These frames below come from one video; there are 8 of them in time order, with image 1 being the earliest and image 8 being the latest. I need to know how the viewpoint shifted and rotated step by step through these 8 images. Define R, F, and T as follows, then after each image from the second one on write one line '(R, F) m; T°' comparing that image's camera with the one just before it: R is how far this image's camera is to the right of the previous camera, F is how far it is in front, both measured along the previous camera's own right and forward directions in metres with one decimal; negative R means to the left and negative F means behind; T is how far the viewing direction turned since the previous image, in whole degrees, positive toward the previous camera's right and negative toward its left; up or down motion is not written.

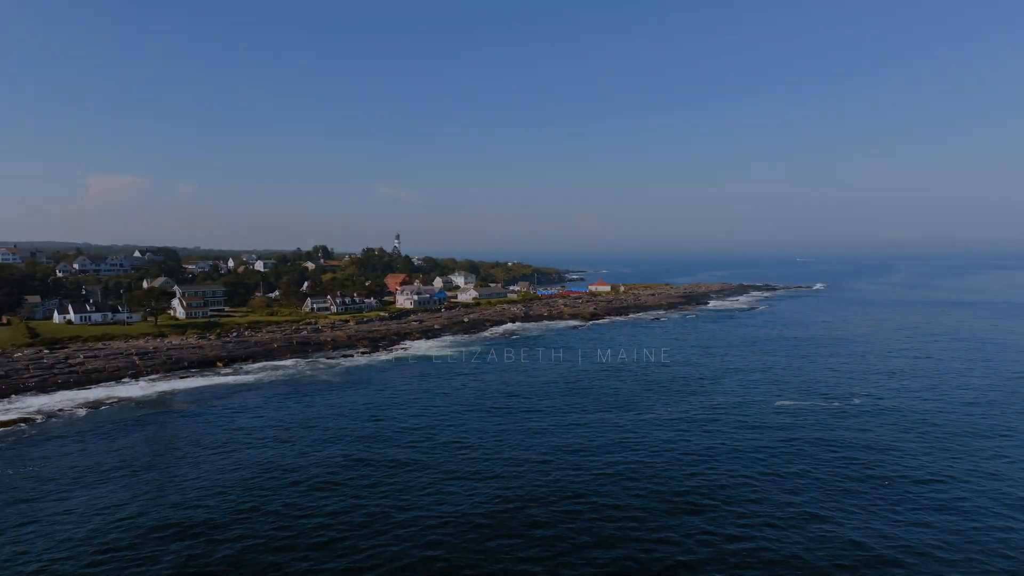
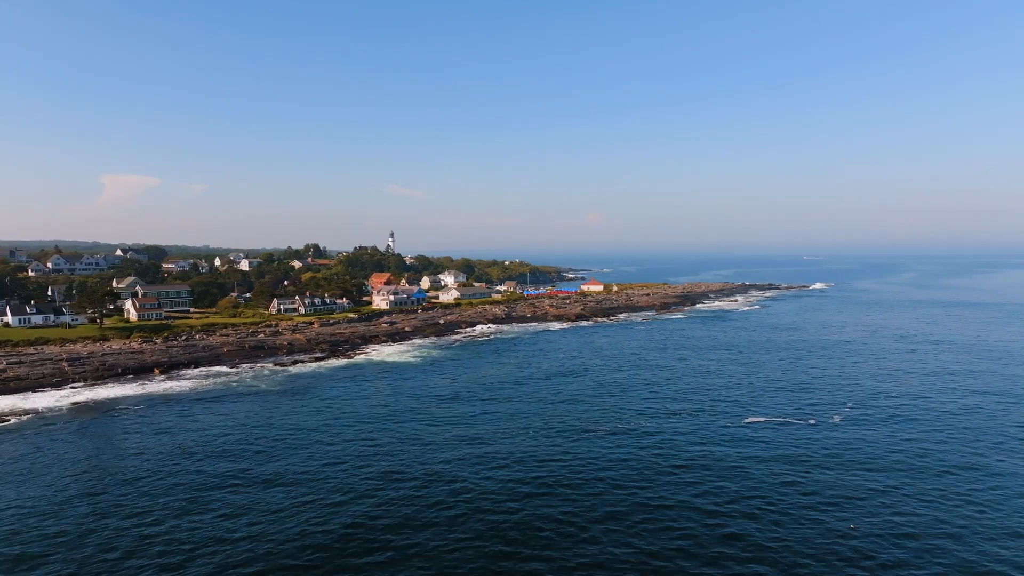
(+3.3, +3.1) m; -1°
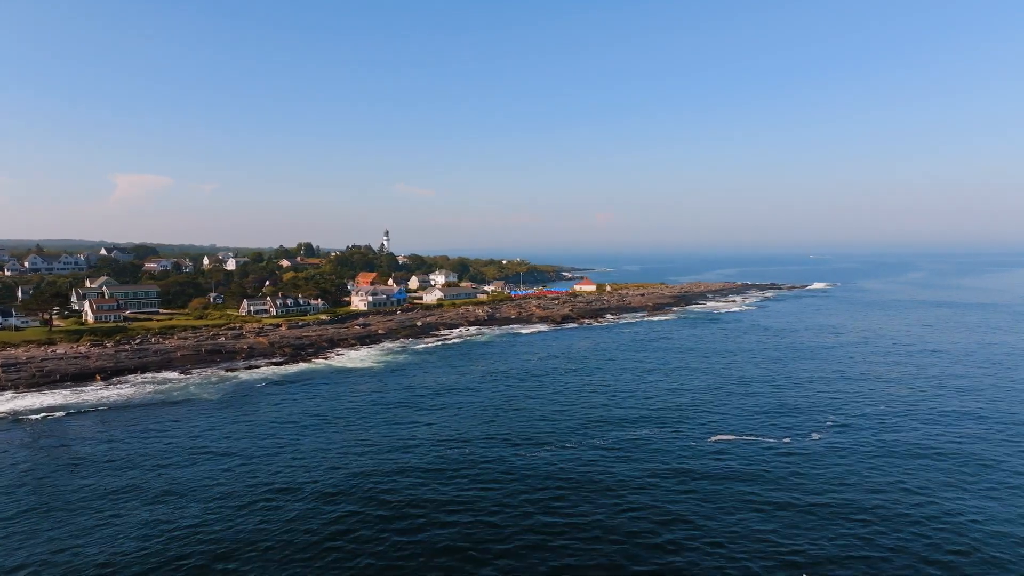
(+2.8, +2.5) m; -1°
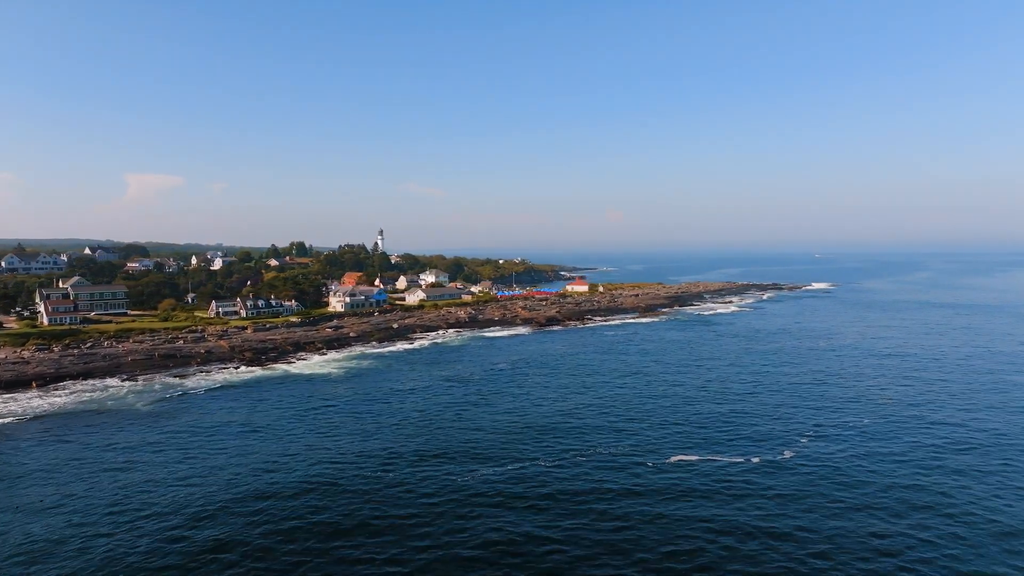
(+2.7, +2.3) m; -1°
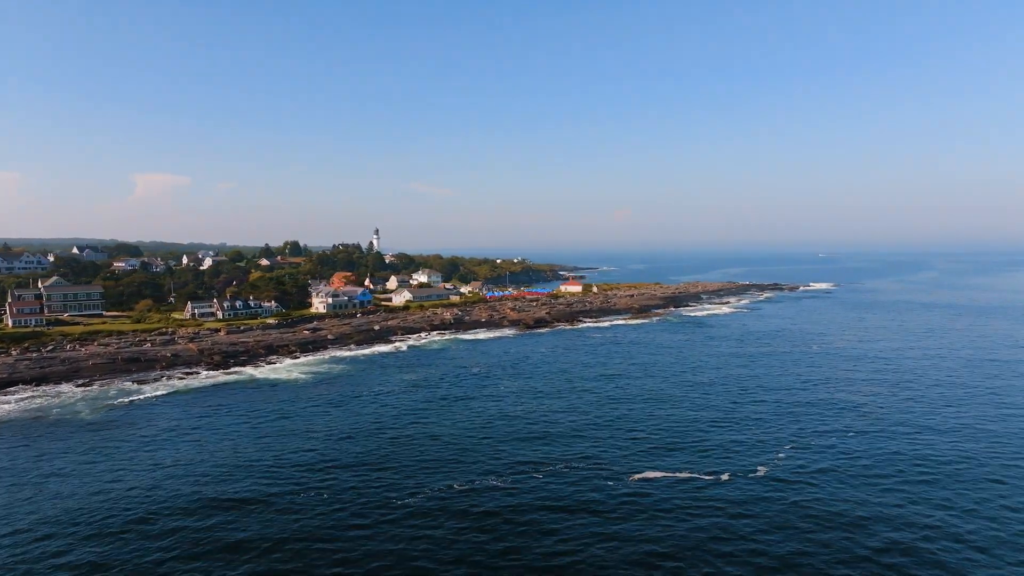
(+1.9, +1.7) m; 0°
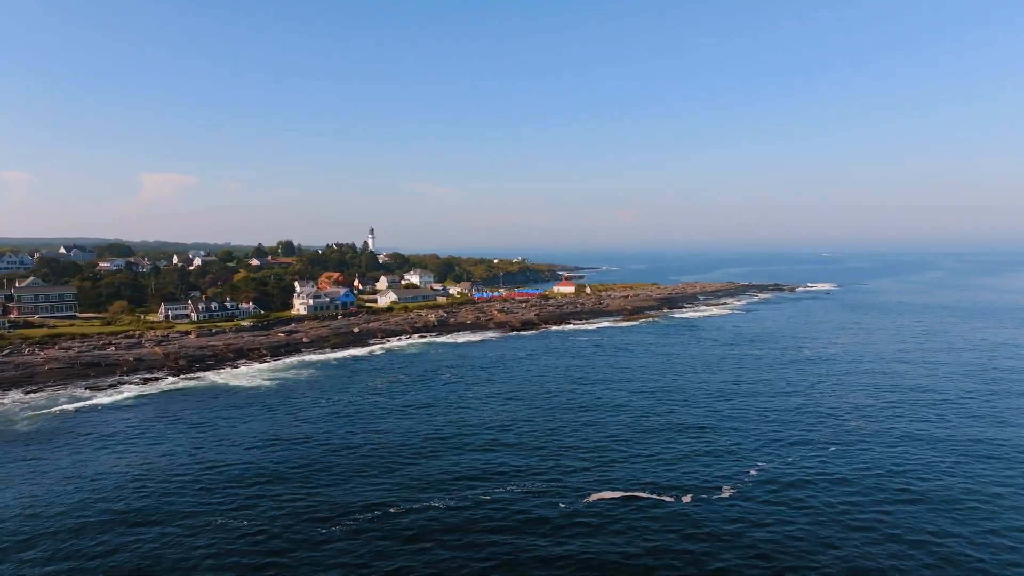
(+2.0, +1.7) m; 0°
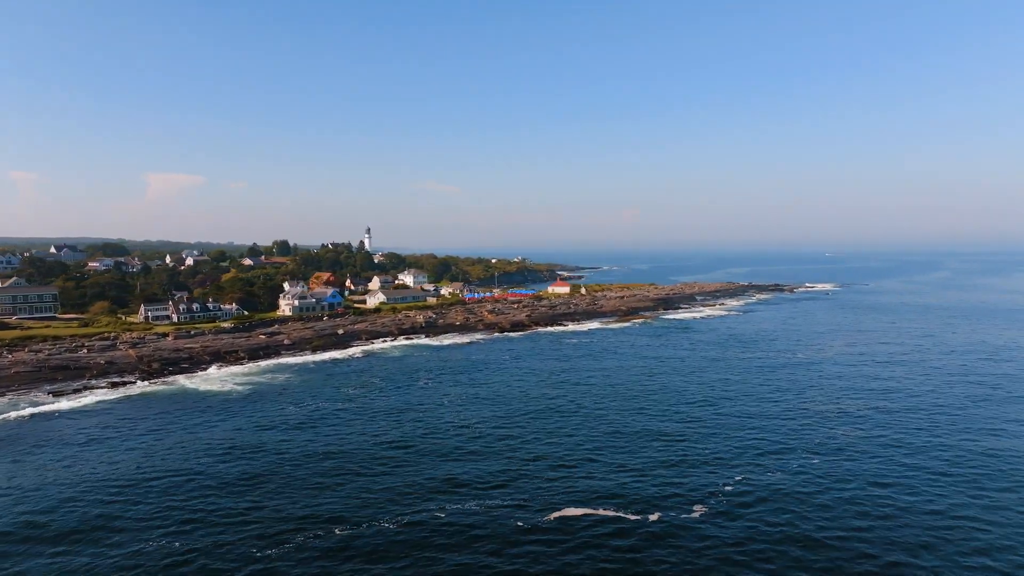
(+1.5, +1.2) m; 0°
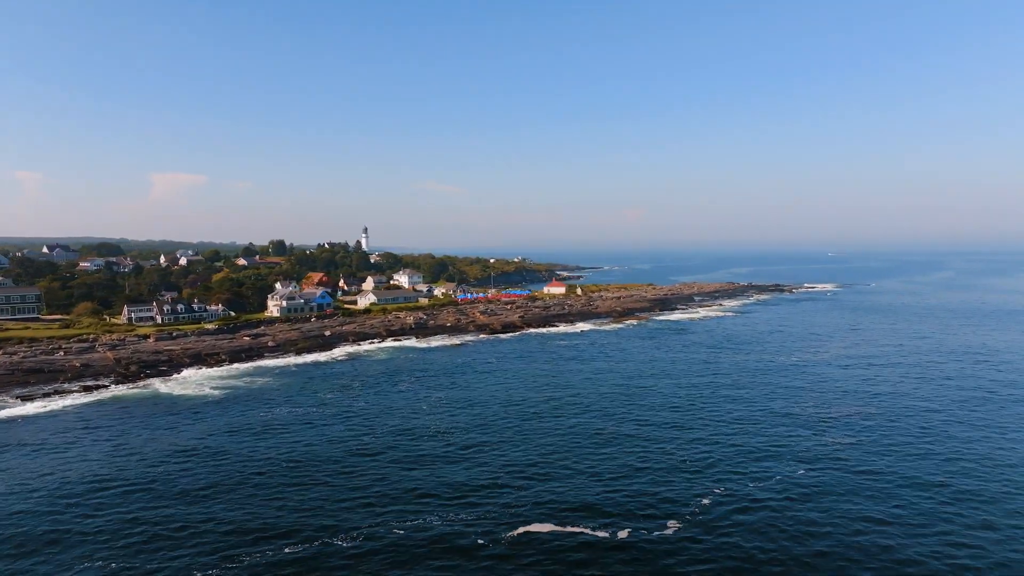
(+1.2, +1.0) m; 0°
